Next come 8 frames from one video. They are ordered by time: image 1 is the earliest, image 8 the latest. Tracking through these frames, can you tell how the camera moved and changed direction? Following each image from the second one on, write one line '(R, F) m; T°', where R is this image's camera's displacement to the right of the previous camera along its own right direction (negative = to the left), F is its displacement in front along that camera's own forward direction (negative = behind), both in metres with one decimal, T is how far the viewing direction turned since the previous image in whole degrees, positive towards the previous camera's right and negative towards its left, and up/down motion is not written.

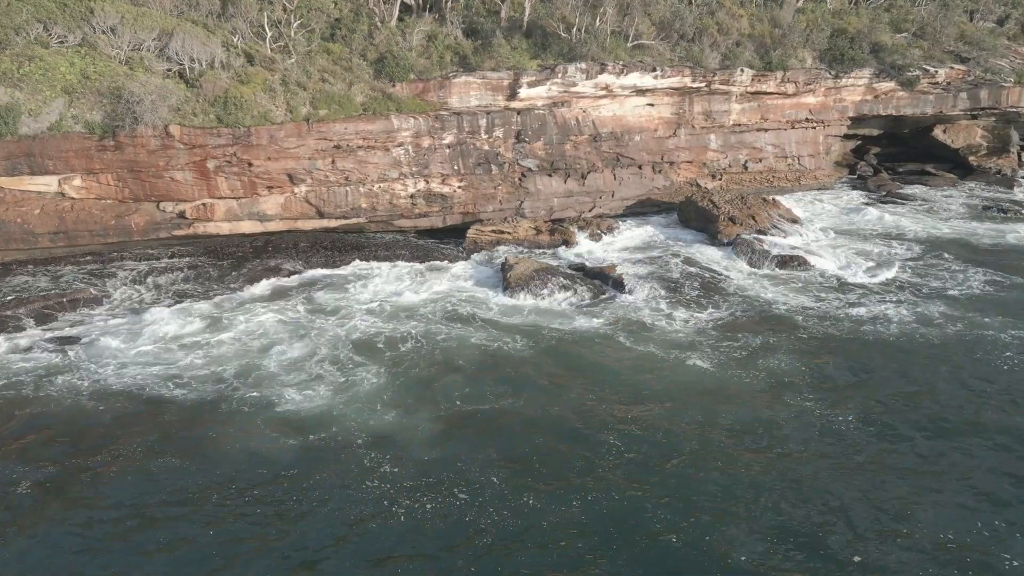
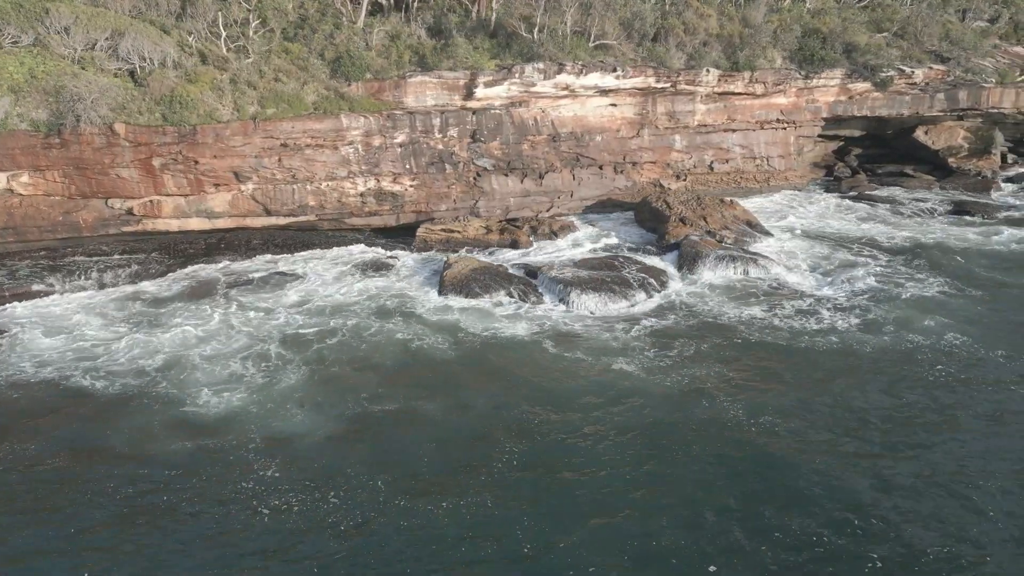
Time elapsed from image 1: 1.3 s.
(+1.8, 0.0) m; -2°
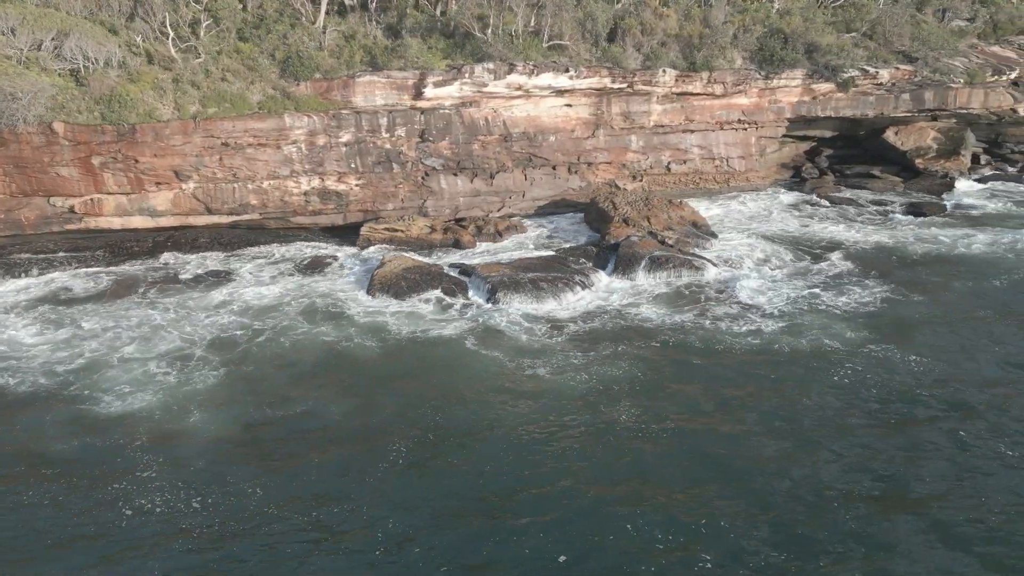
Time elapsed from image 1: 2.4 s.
(+1.7, 0.0) m; -1°
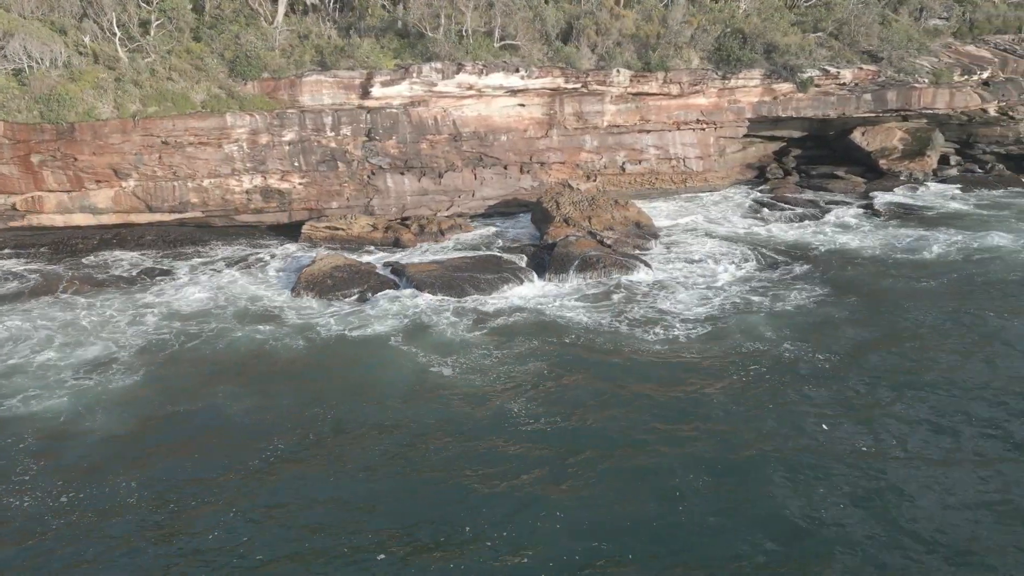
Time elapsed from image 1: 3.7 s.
(+1.8, 0.0) m; -1°
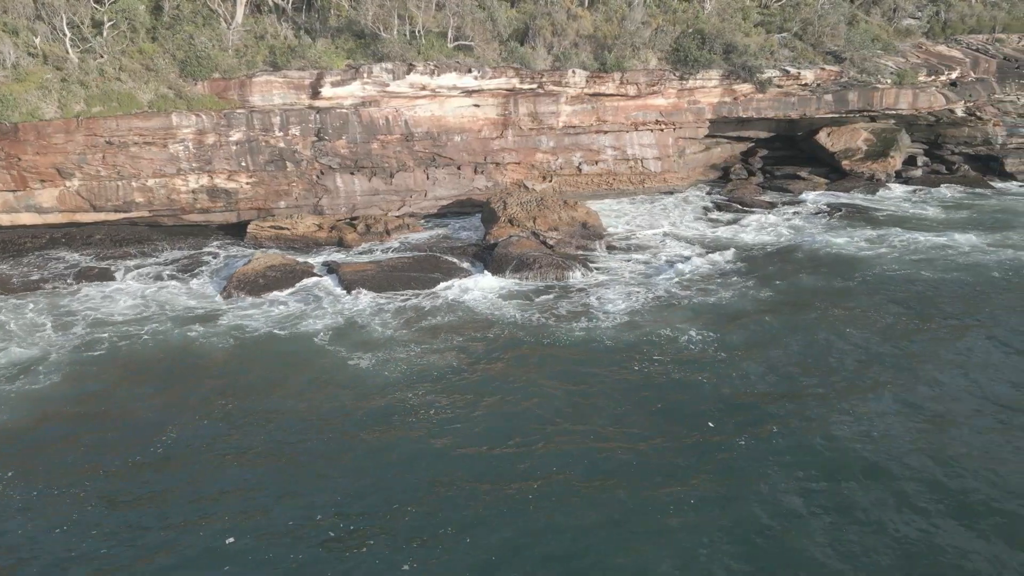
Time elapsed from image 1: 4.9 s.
(+1.6, 0.0) m; -1°
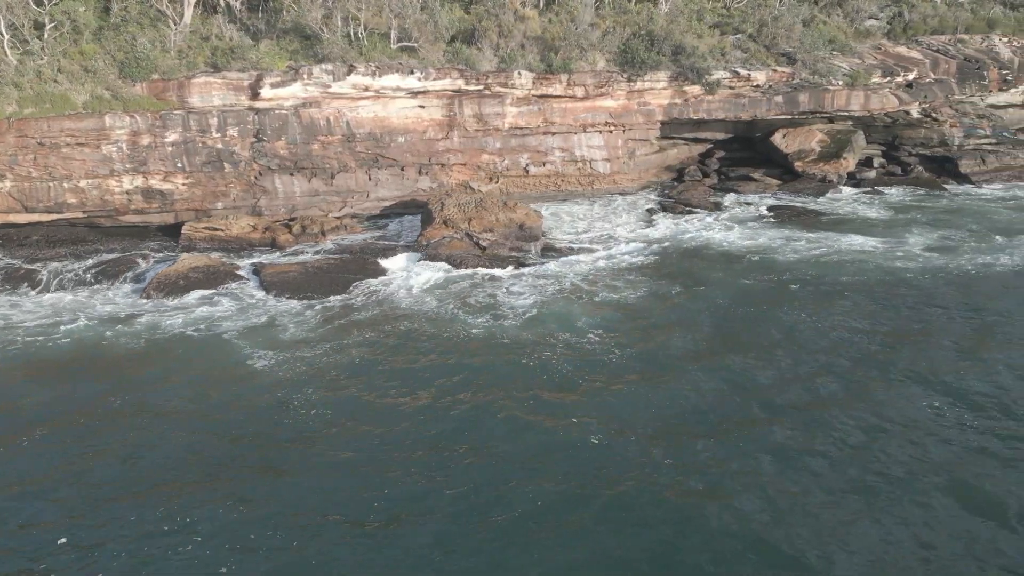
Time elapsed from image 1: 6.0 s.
(+1.7, 0.0) m; 0°
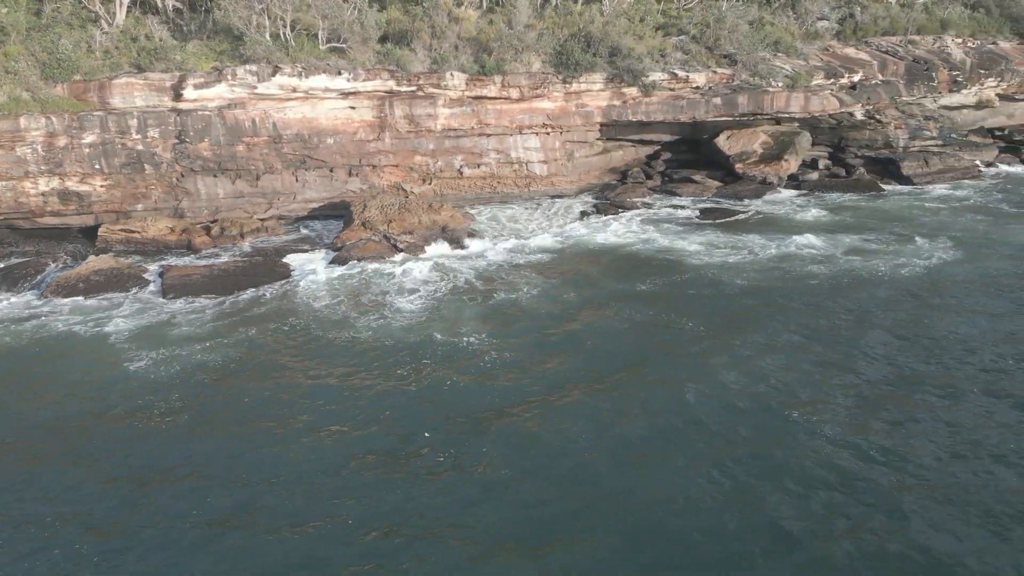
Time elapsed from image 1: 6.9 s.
(+1.9, +0.1) m; 0°
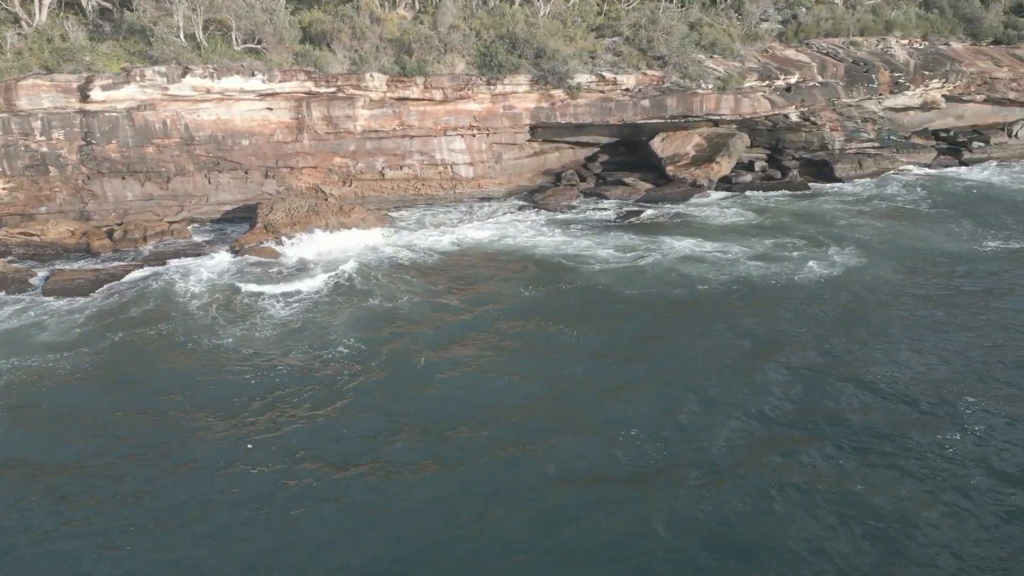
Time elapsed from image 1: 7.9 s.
(+2.2, +0.2) m; 0°
